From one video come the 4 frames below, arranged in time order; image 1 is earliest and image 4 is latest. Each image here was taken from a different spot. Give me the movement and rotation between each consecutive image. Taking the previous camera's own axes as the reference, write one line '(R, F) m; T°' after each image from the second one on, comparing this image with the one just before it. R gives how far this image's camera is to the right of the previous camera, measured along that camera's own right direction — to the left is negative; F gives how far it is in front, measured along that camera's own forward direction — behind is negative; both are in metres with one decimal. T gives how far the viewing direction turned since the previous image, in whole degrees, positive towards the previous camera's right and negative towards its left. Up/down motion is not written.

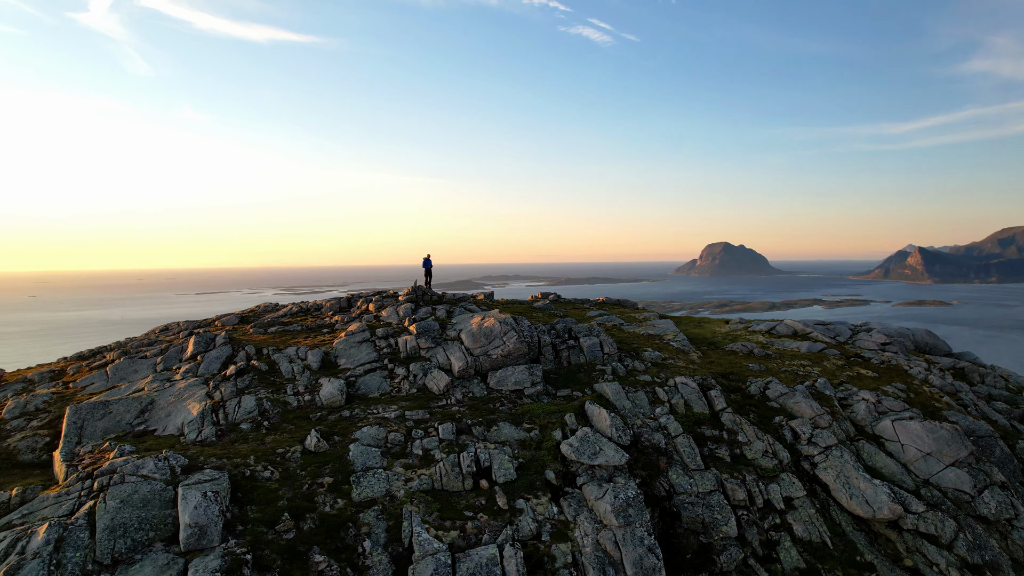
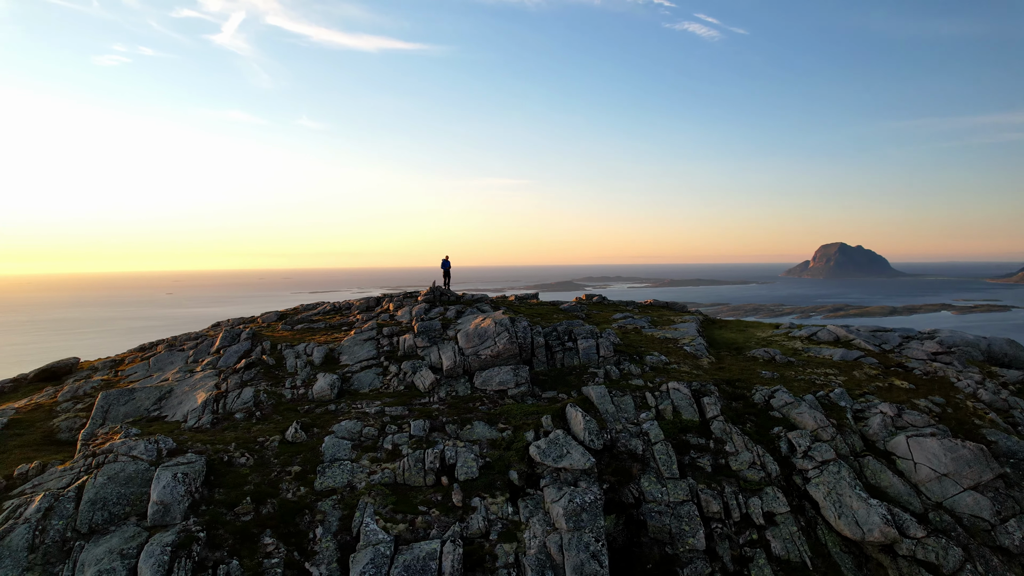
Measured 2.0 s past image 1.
(+4.2, +0.3) m; -6°
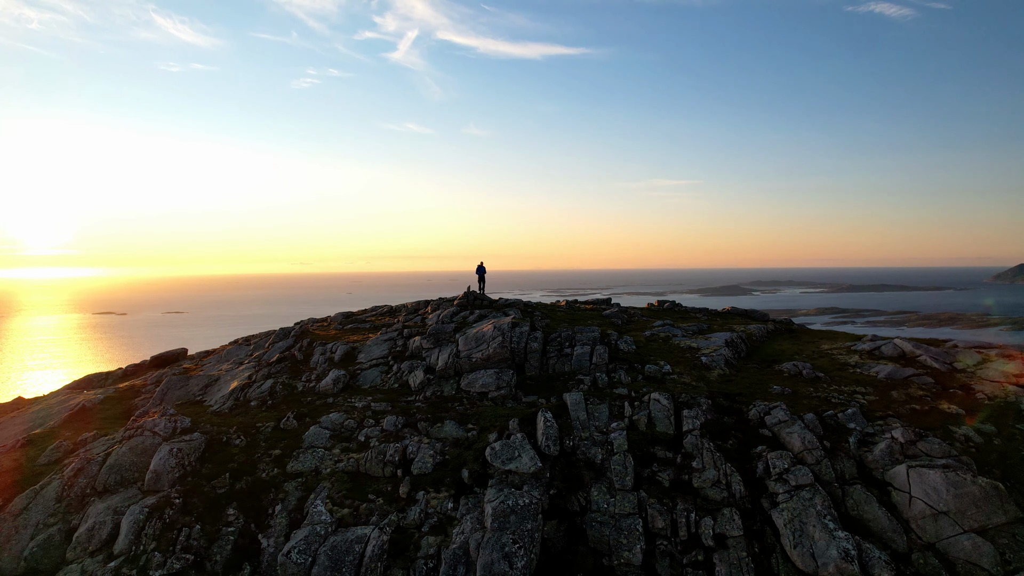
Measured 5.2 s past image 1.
(+6.4, -0.2) m; -10°
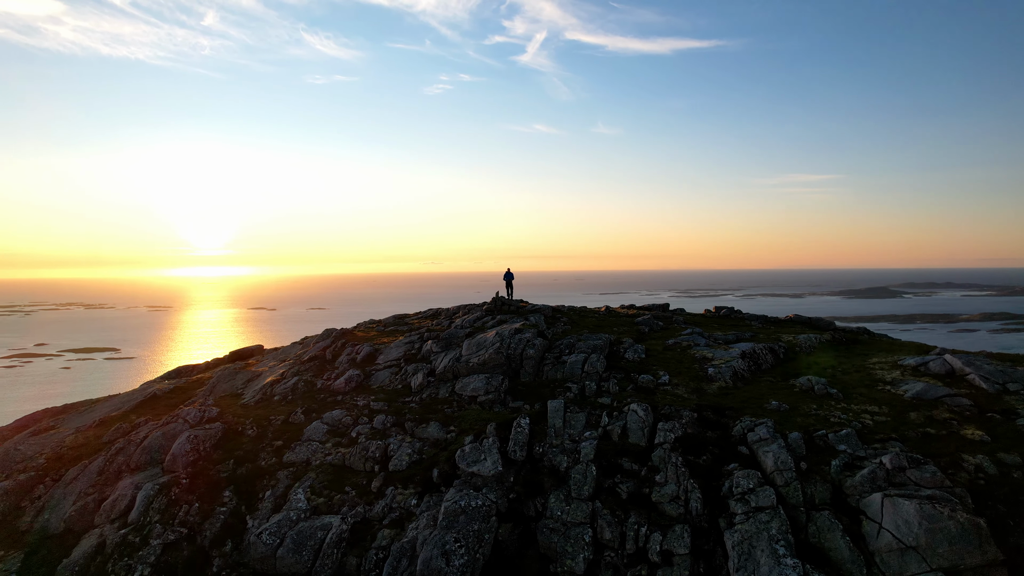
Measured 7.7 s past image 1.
(+5.2, -0.8) m; -8°
